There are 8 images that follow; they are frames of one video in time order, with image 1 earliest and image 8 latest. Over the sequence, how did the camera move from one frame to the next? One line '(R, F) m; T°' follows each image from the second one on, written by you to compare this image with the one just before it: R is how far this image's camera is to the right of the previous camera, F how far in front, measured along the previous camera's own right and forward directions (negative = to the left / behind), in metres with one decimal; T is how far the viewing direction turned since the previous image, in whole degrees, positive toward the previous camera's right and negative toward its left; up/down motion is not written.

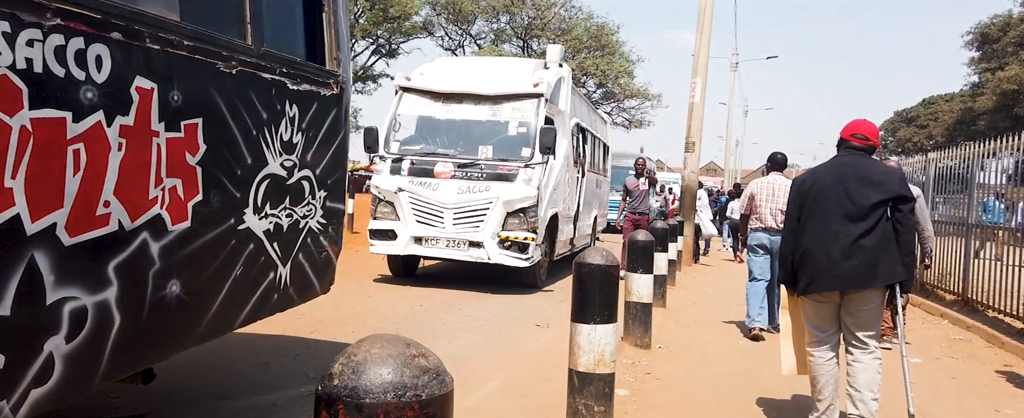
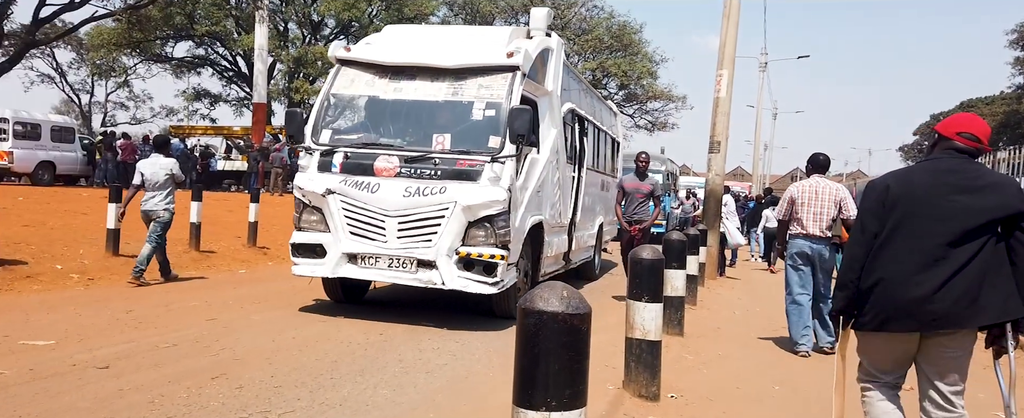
(+0.5, +2.0) m; -2°
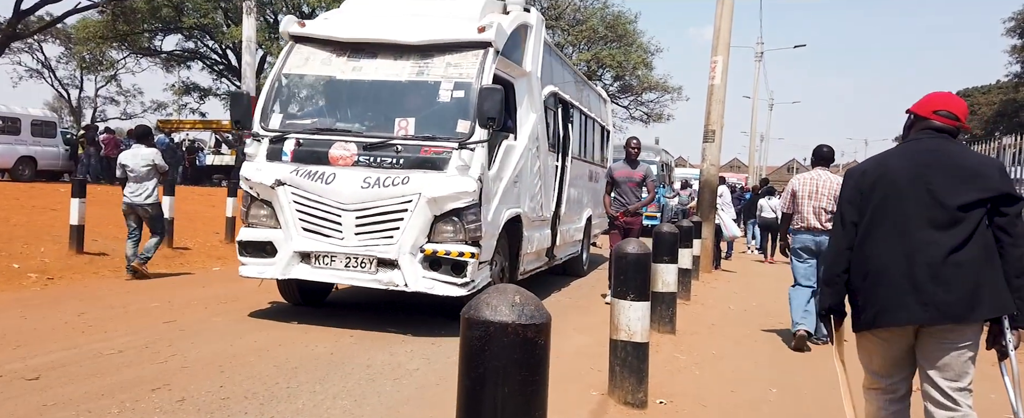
(+0.2, +0.6) m; 0°
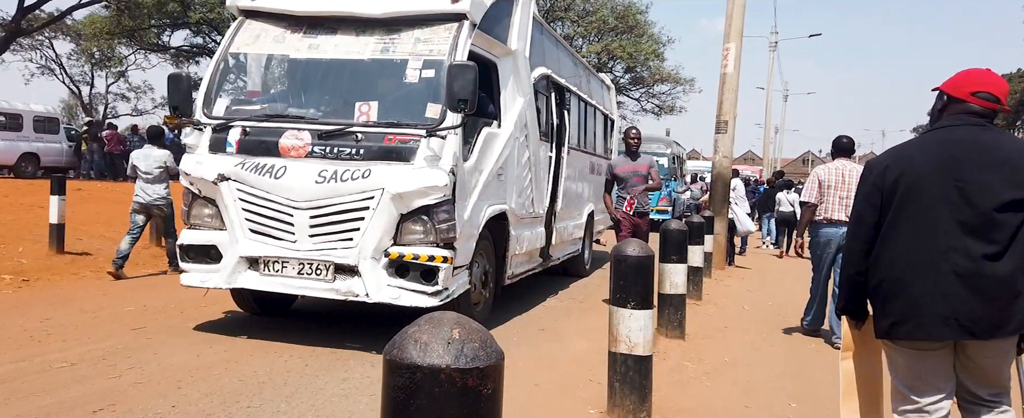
(+0.2, +0.7) m; -1°
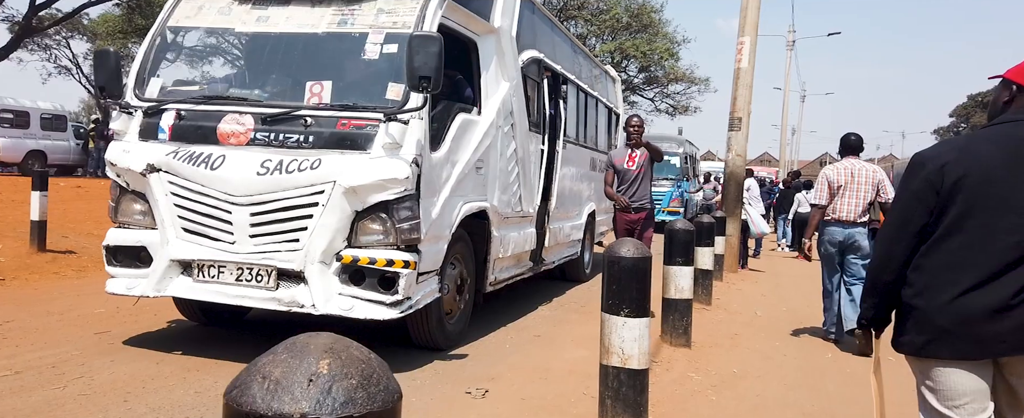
(+0.2, +0.7) m; -1°
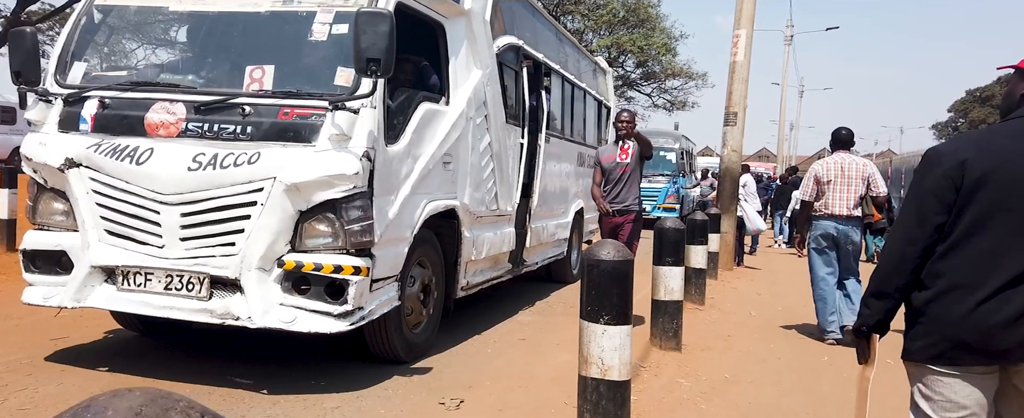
(+0.2, +0.4) m; 0°
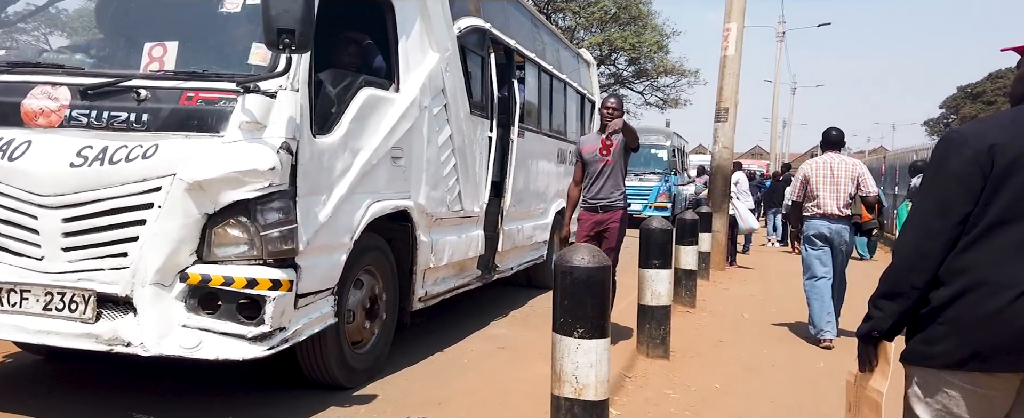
(+0.2, +0.6) m; 0°
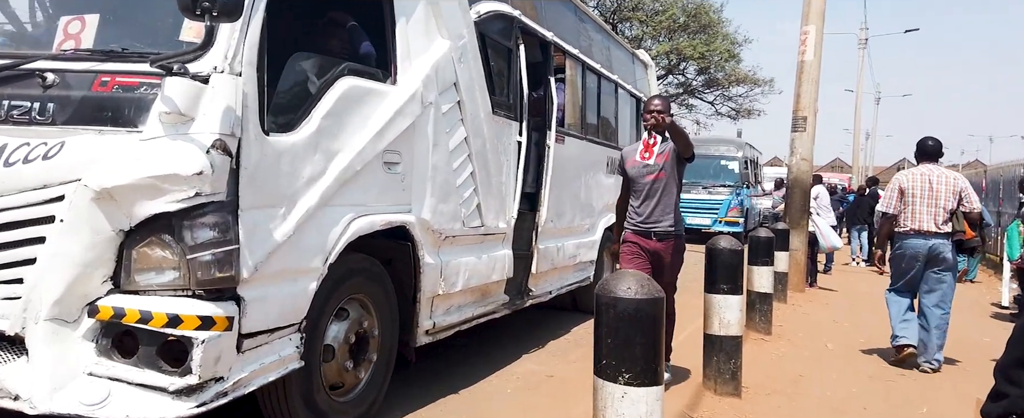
(+0.2, +0.8) m; -5°
